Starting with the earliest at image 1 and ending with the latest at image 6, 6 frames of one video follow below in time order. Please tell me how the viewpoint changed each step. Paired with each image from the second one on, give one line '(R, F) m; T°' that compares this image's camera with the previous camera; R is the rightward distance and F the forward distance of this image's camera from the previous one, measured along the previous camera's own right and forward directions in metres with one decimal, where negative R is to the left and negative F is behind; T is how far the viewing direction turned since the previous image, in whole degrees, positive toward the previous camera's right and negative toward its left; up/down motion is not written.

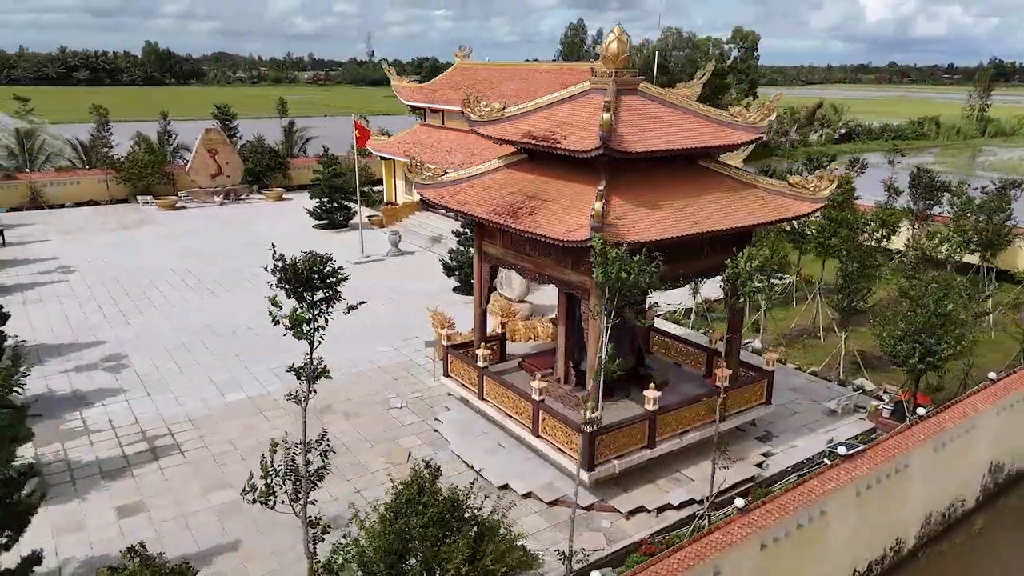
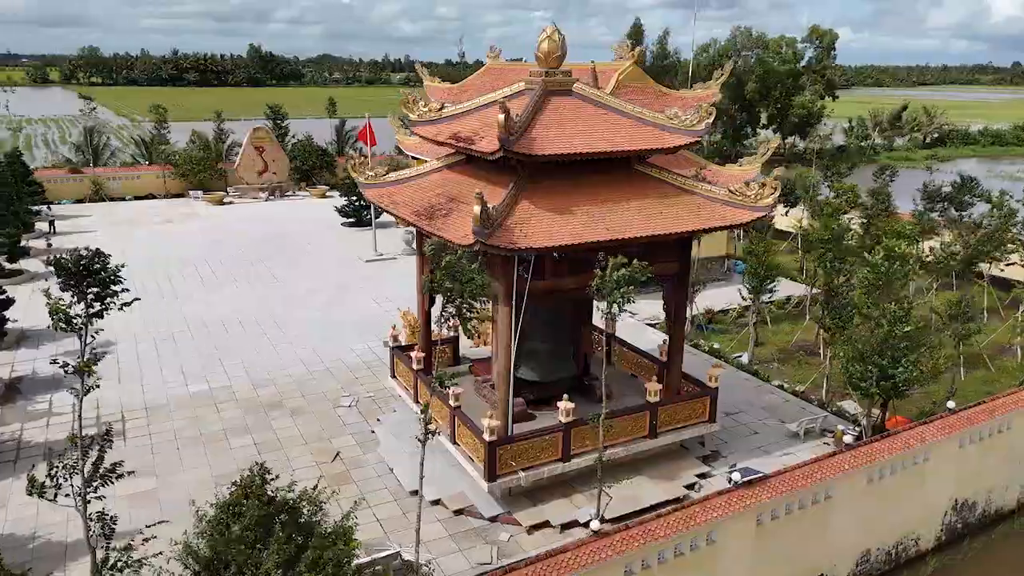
(+2.1, +0.3) m; -7°
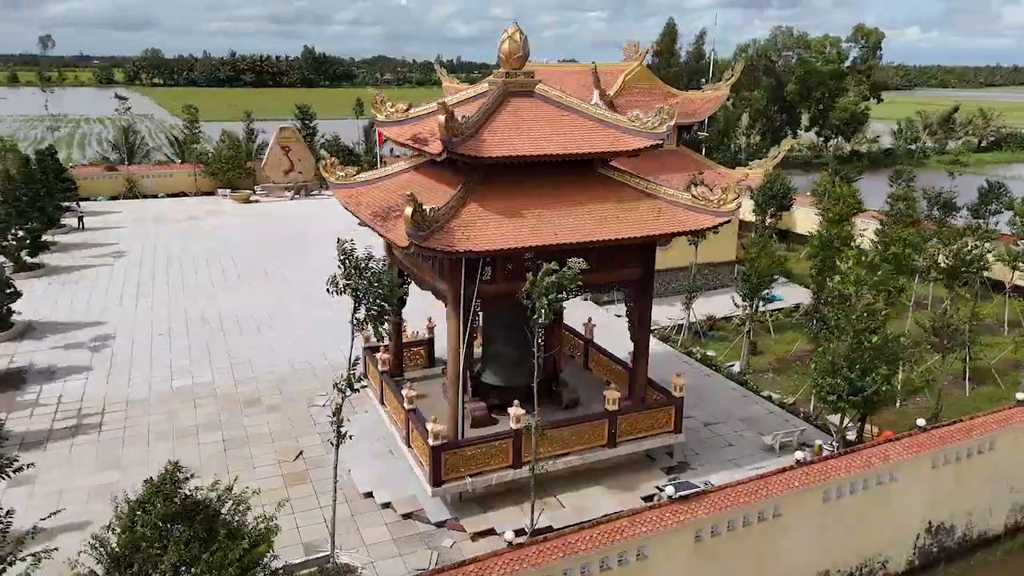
(+1.2, +0.2) m; -4°
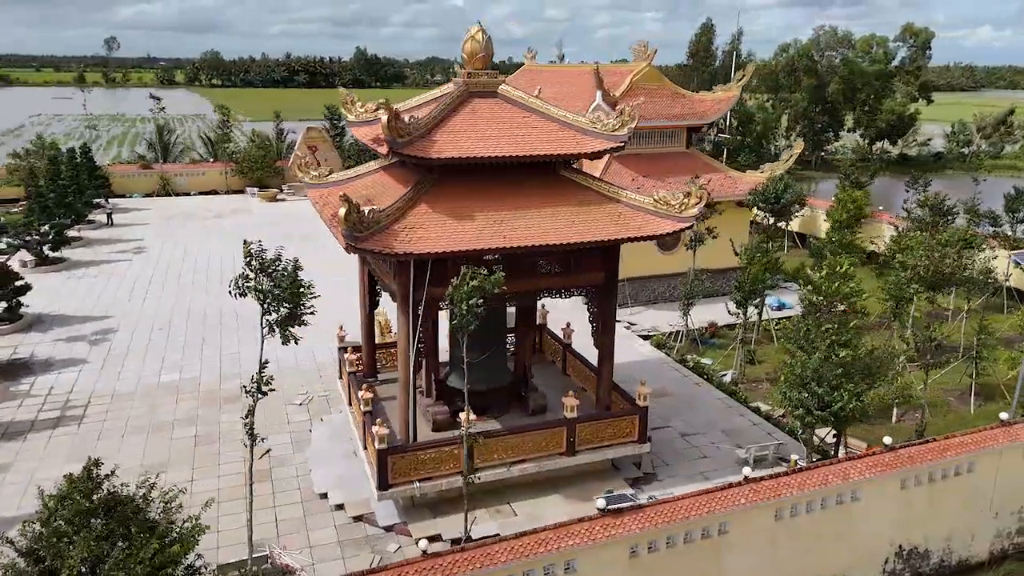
(+1.1, +0.2) m; -4°
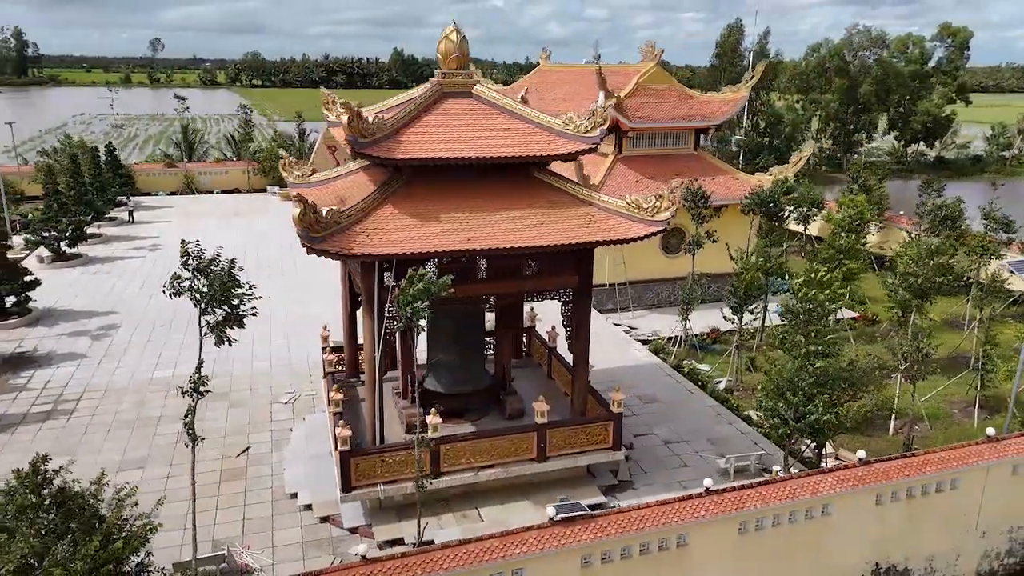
(+0.8, +0.1) m; -3°
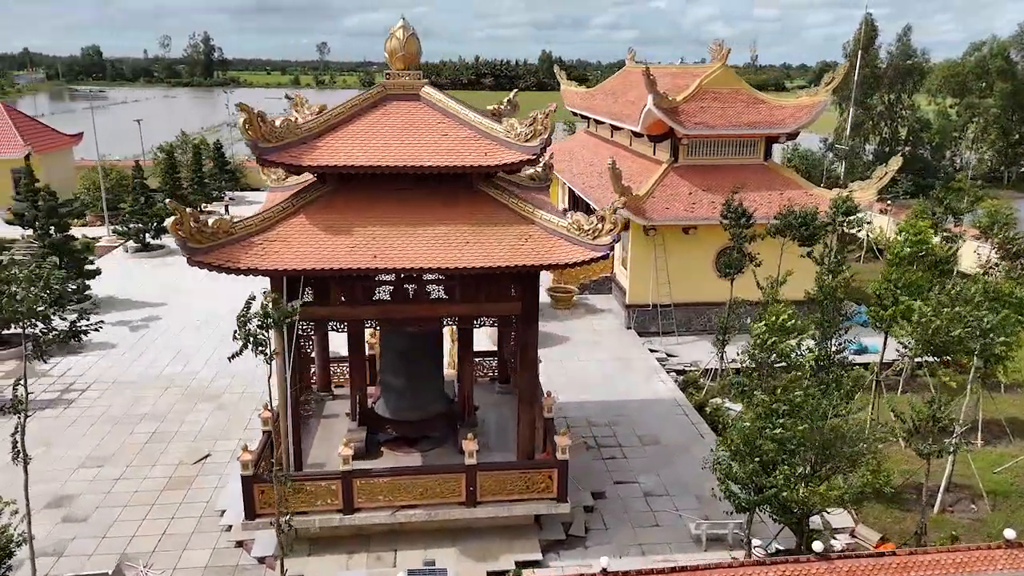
(+2.2, +1.2) m; -11°
